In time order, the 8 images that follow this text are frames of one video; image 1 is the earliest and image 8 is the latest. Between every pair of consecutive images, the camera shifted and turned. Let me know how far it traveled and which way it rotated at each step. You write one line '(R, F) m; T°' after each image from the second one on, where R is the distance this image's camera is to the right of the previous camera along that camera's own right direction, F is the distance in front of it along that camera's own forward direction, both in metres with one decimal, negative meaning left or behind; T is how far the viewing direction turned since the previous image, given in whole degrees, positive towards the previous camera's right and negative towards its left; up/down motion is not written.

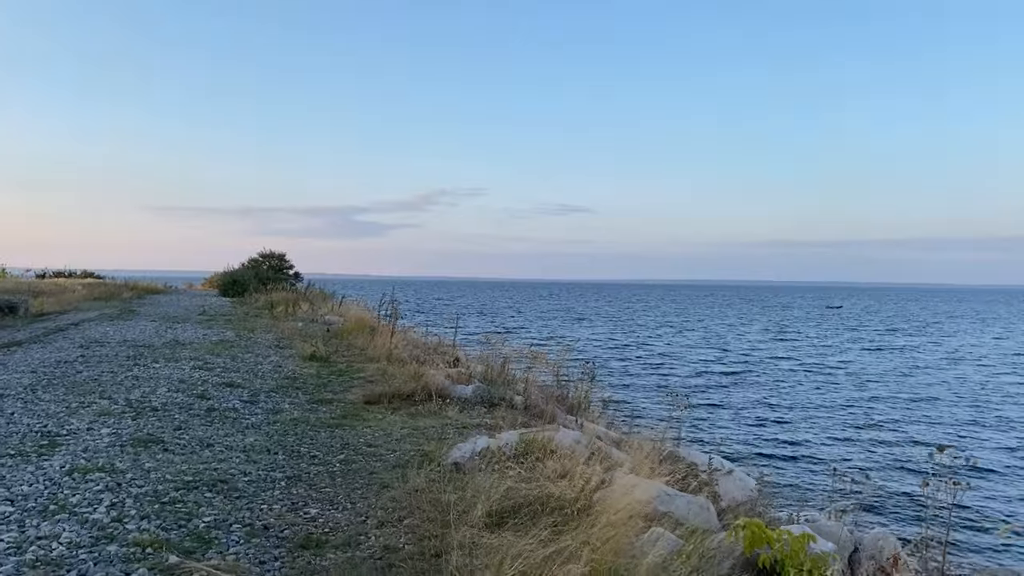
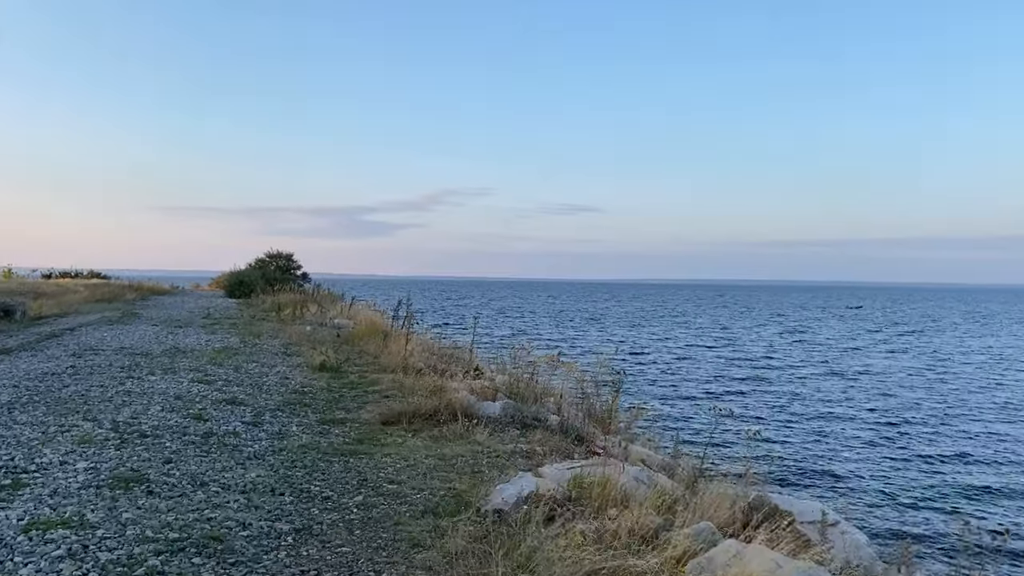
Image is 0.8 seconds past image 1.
(-0.4, +1.1) m; -1°
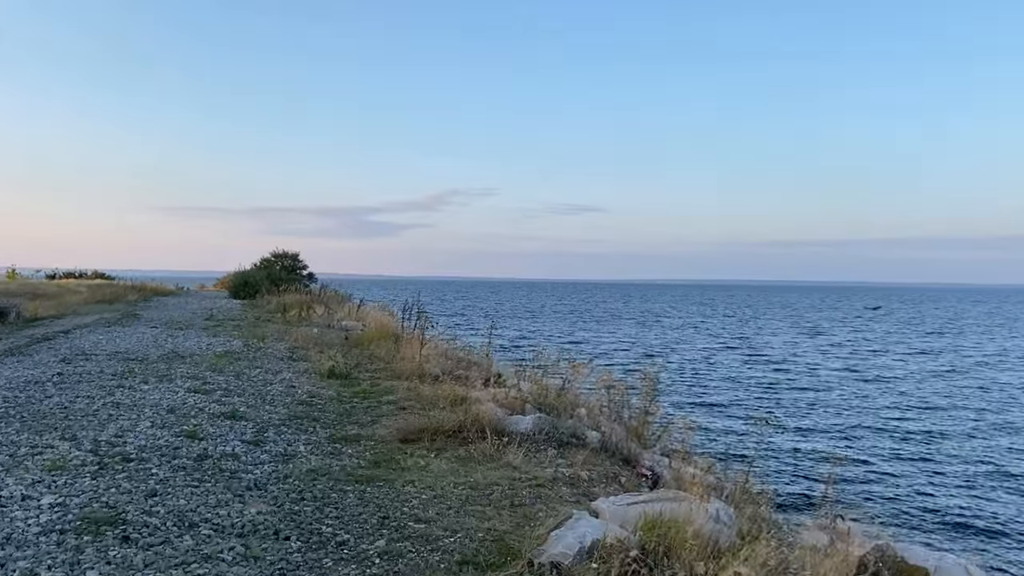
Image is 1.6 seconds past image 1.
(-0.4, +1.0) m; 0°
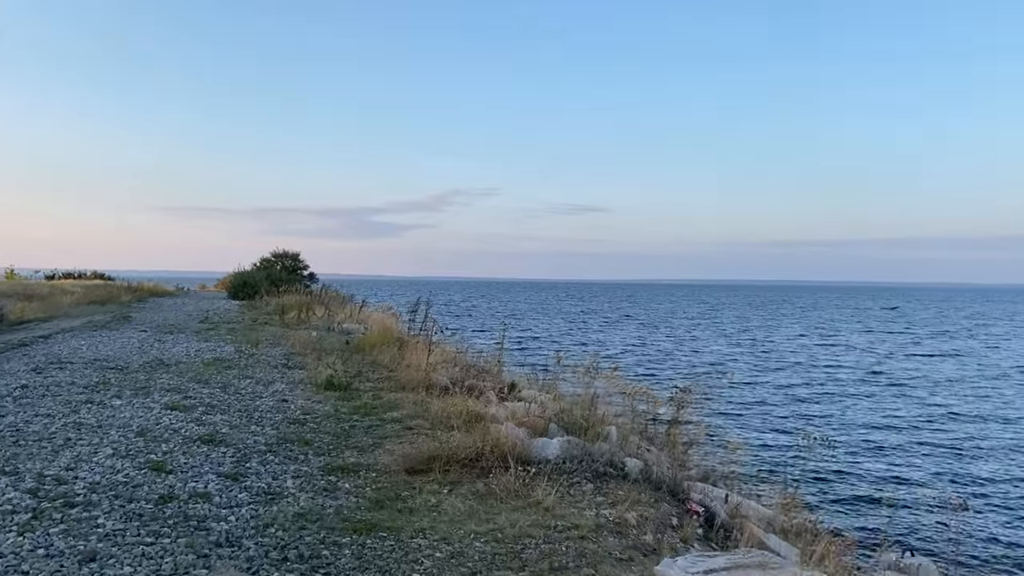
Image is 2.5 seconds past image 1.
(-0.2, +1.2) m; 0°
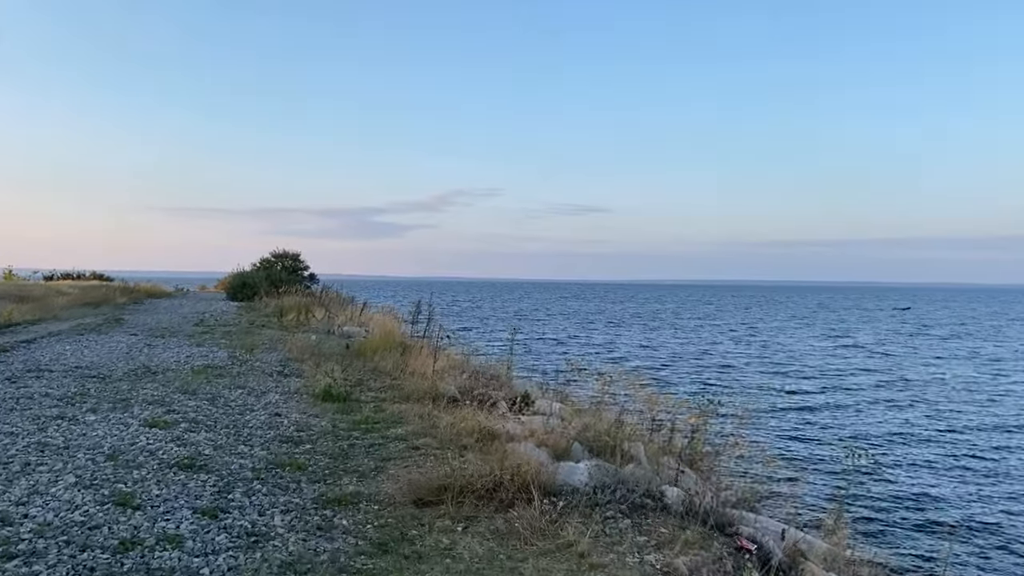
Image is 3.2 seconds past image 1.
(-0.2, +0.9) m; 0°
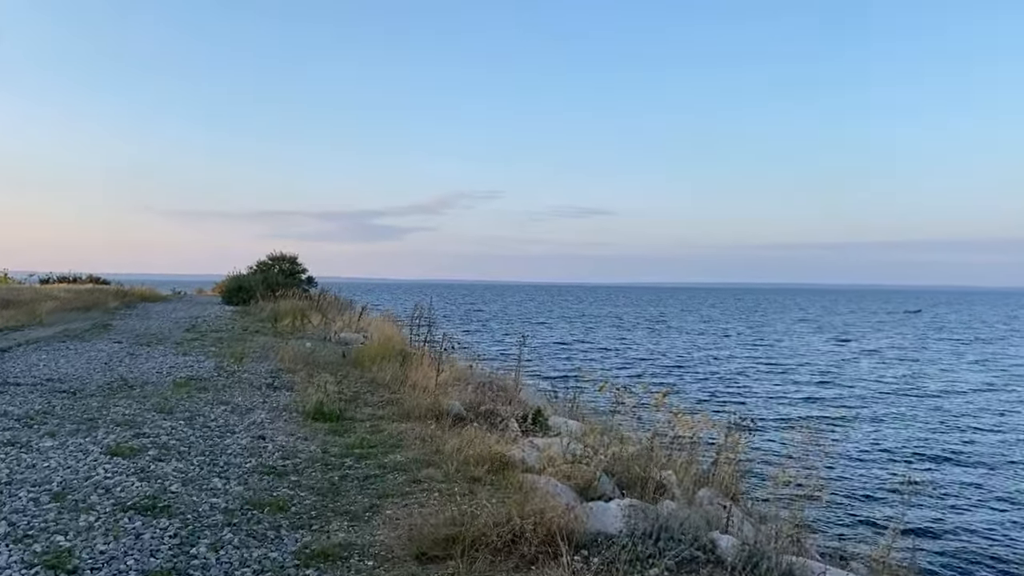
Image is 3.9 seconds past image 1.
(-0.2, +1.0) m; 0°
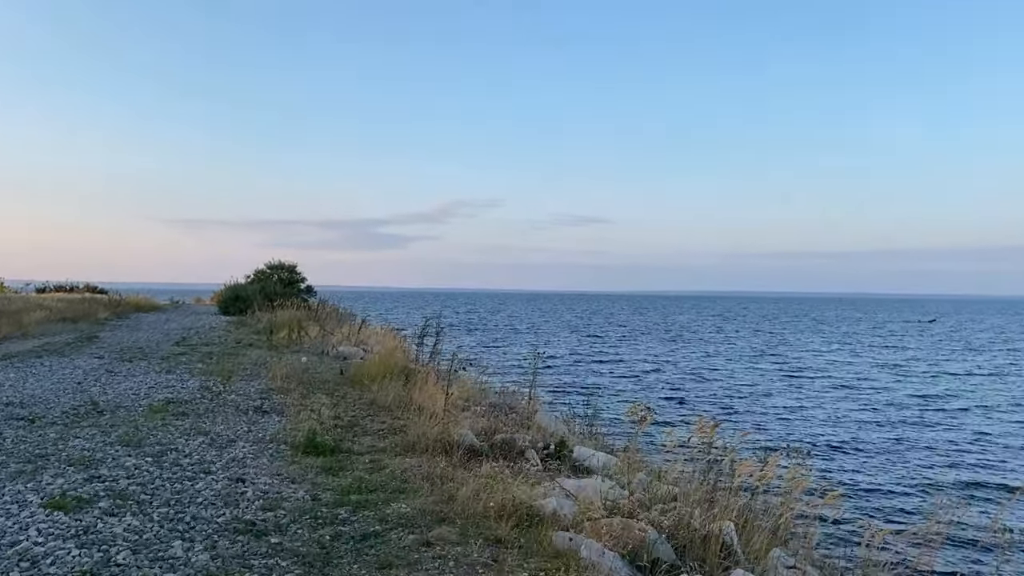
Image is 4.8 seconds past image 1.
(-0.2, +1.2) m; 0°
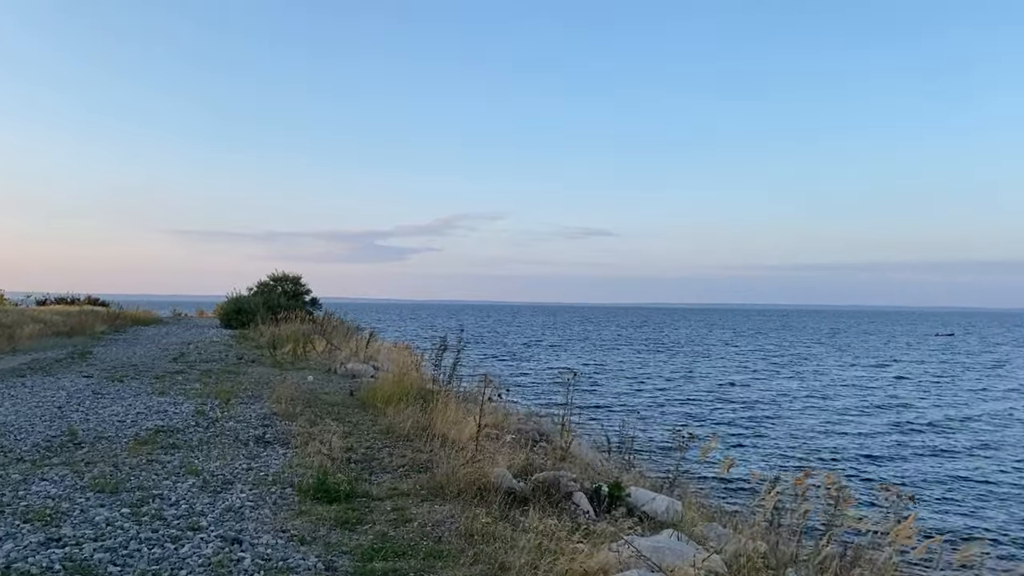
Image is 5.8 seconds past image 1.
(-0.5, +1.3) m; 0°
